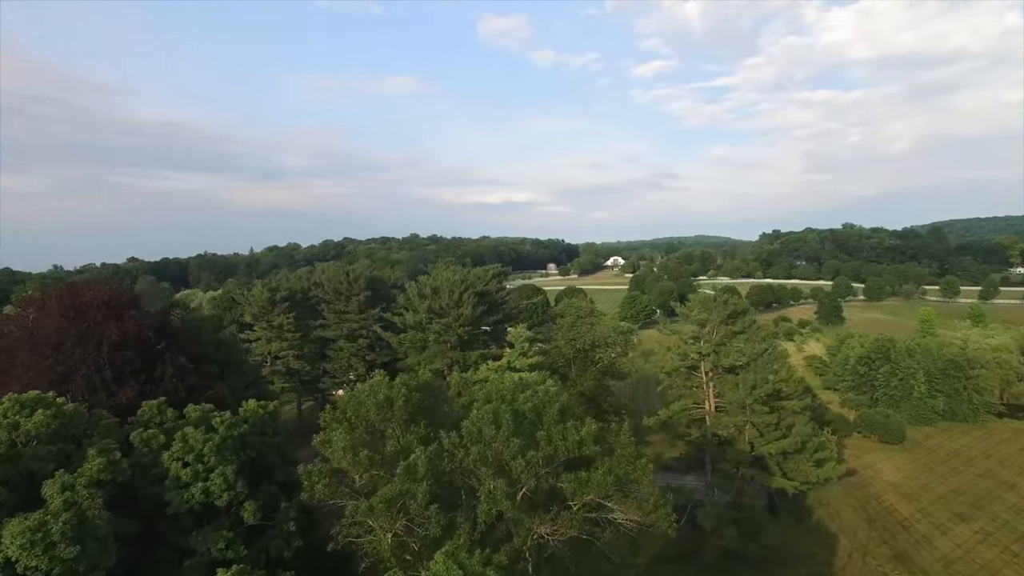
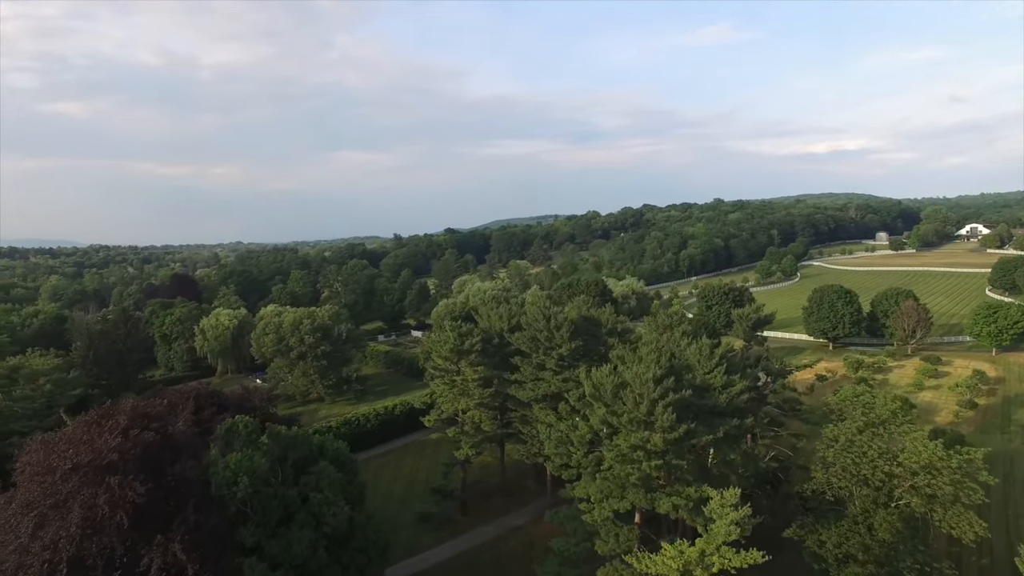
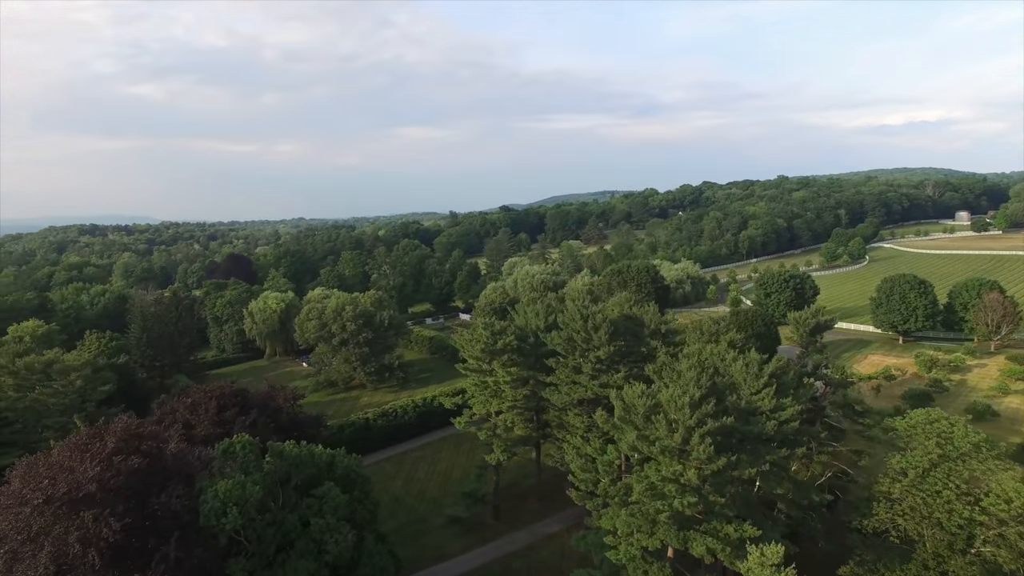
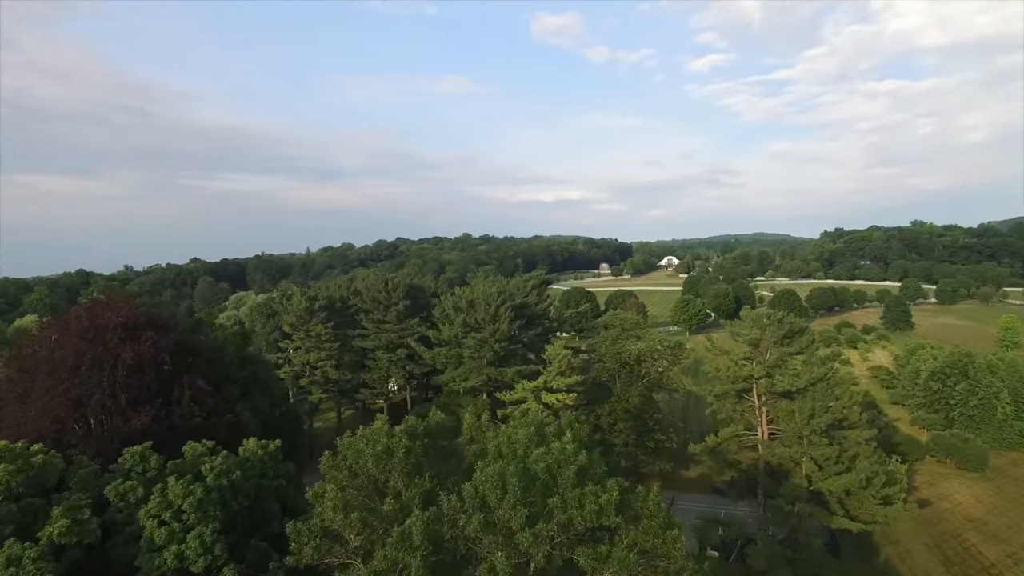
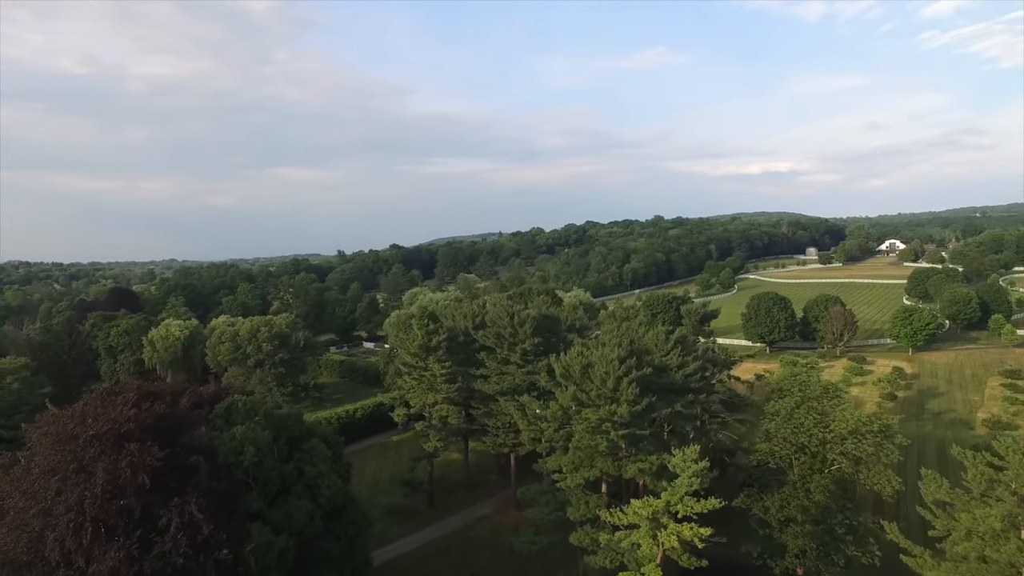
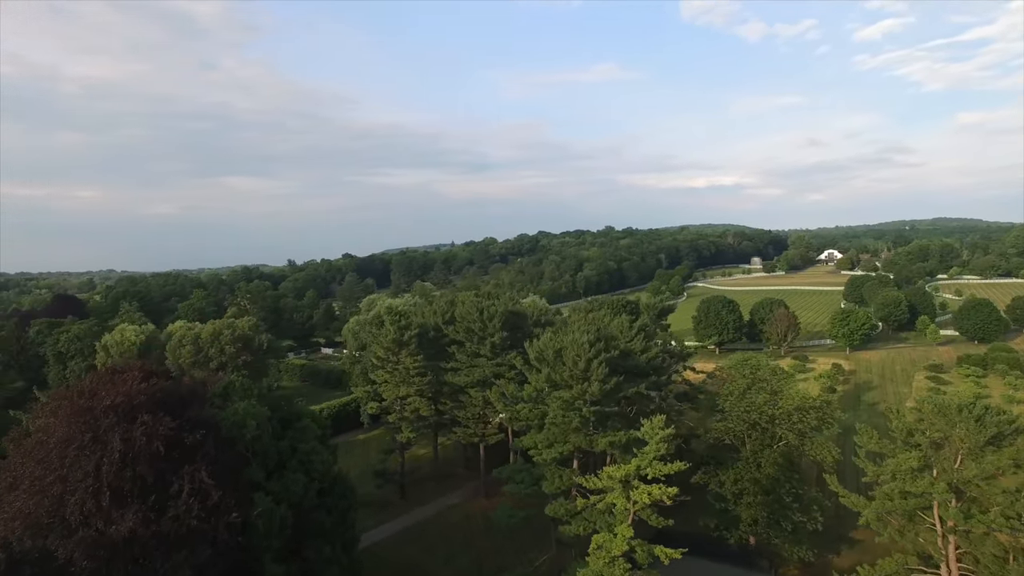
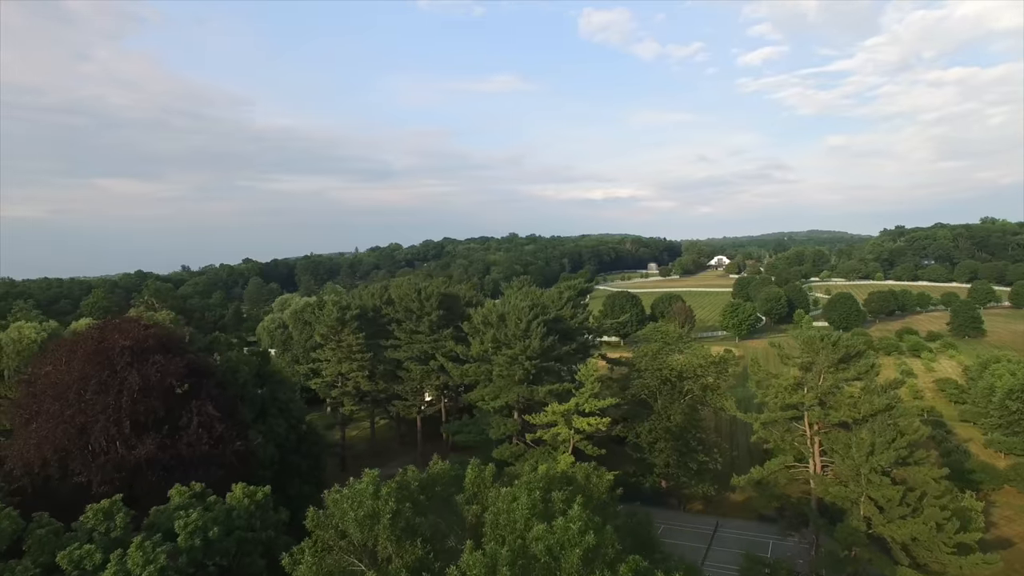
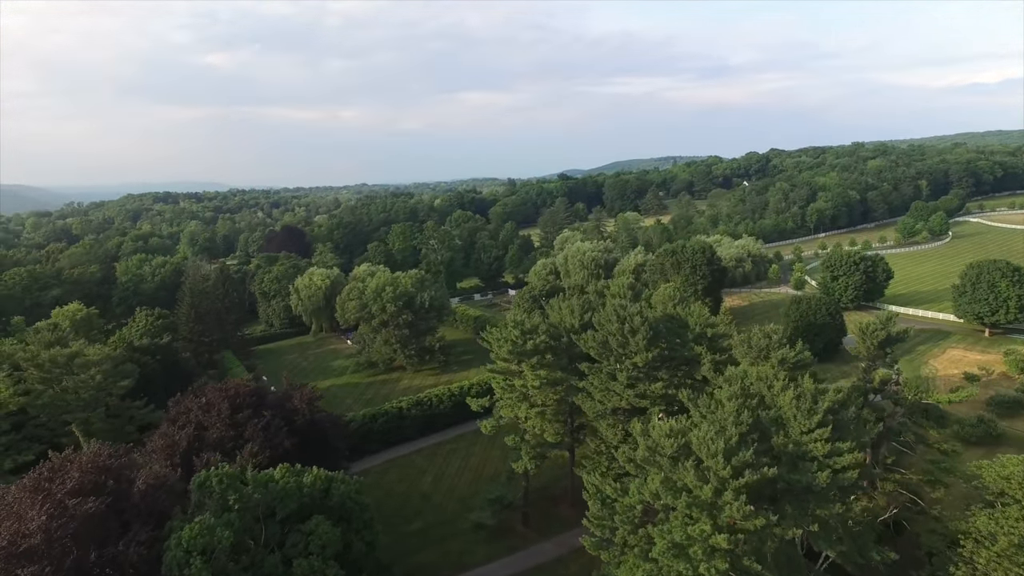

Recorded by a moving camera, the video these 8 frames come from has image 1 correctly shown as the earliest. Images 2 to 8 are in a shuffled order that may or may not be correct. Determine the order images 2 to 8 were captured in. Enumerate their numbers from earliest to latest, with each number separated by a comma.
4, 7, 6, 5, 2, 3, 8
